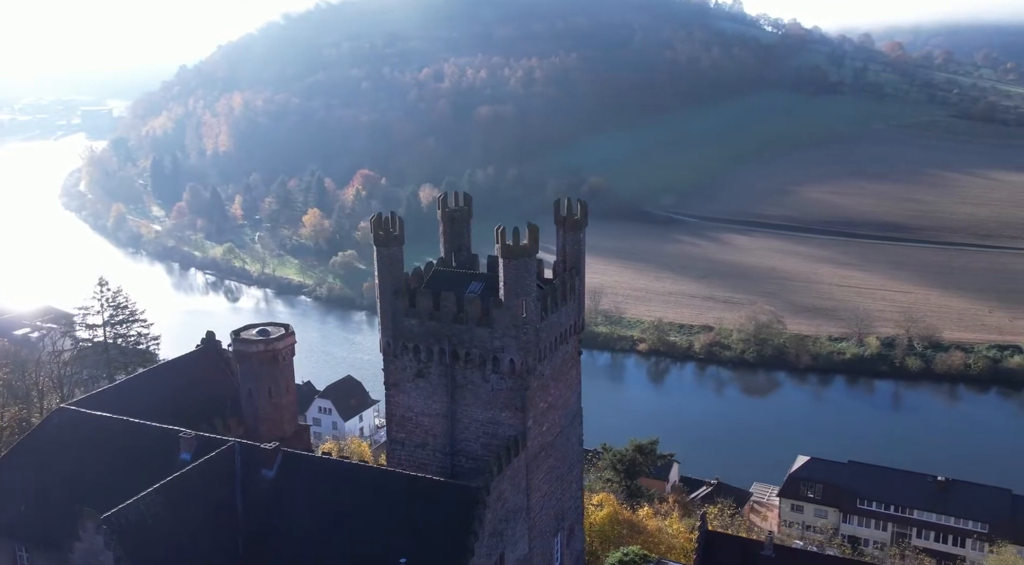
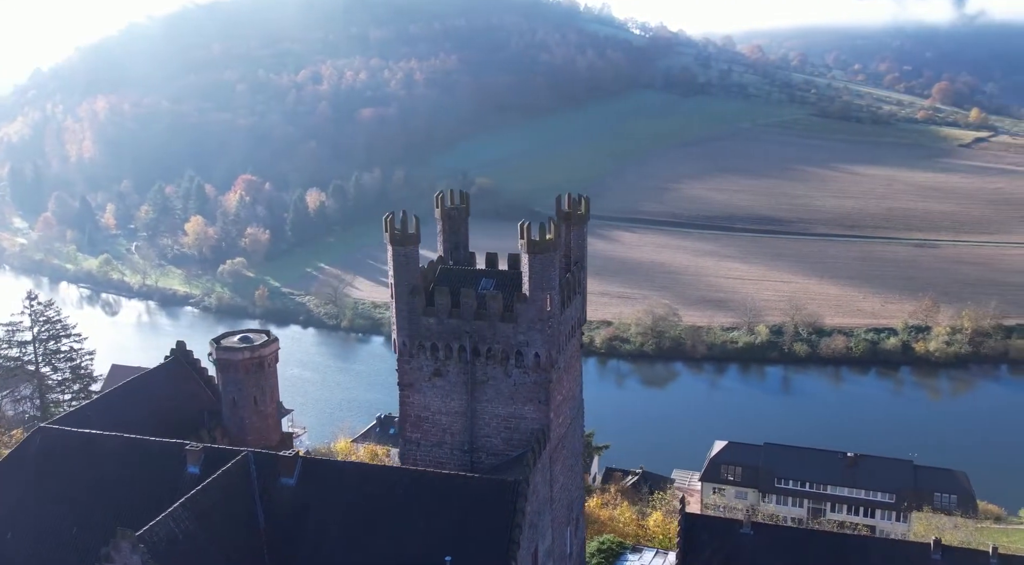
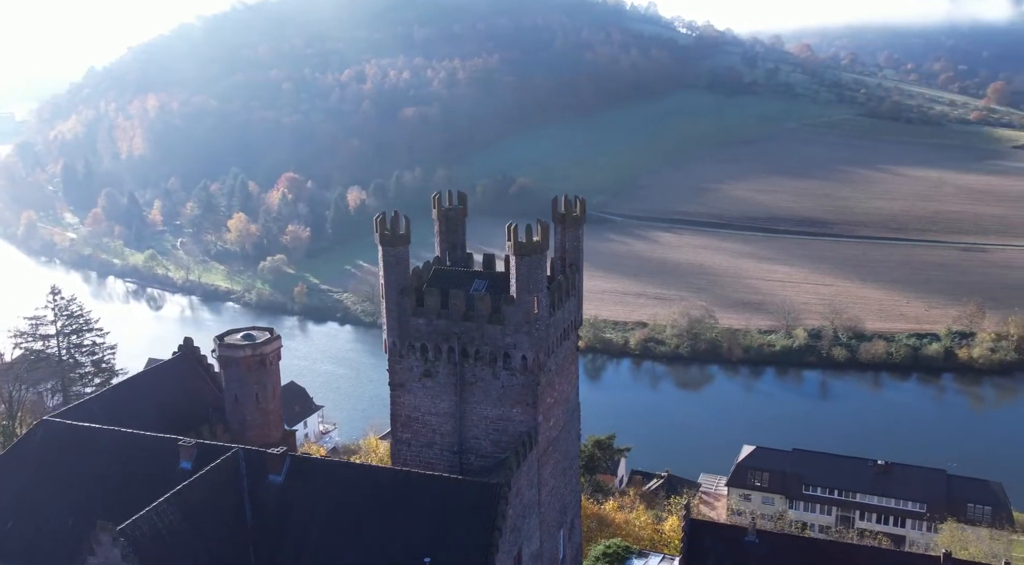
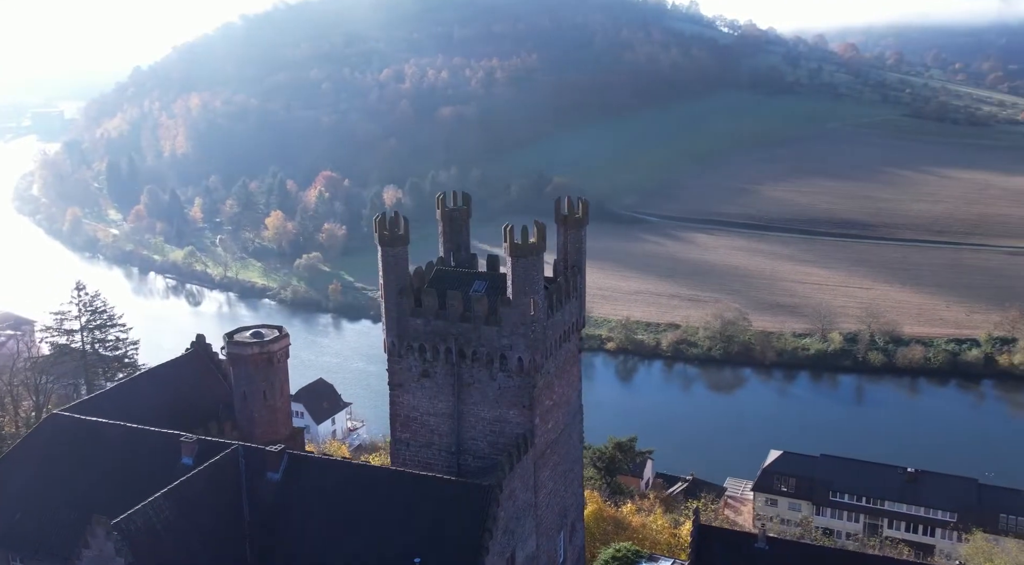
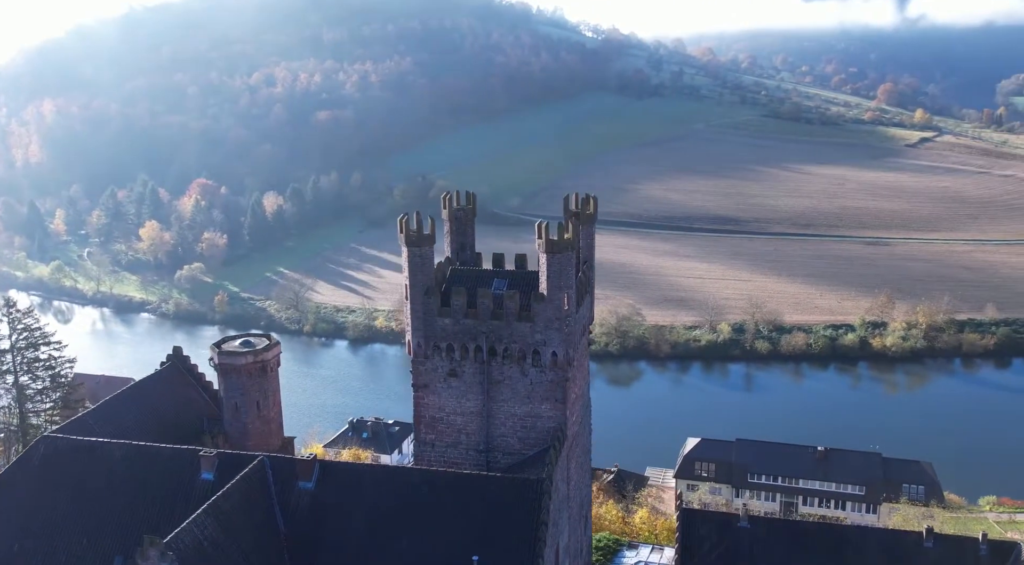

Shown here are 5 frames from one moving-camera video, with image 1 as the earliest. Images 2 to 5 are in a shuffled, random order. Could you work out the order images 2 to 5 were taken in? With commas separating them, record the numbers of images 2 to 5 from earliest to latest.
4, 3, 2, 5
